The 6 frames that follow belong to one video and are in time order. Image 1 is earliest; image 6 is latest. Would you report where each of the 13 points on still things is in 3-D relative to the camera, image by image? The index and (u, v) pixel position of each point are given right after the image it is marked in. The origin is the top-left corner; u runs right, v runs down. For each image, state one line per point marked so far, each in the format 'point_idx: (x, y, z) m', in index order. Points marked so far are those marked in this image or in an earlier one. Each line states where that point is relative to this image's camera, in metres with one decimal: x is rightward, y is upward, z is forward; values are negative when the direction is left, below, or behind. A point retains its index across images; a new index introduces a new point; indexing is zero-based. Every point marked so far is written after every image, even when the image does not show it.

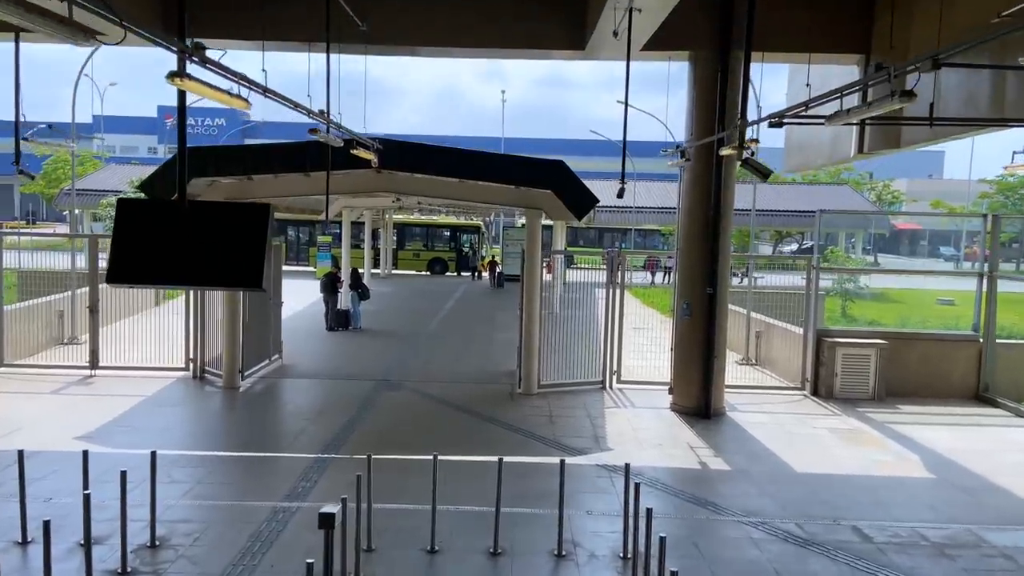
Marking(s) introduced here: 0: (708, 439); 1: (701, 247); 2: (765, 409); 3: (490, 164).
0: (+2.5, -1.9, +10.5) m
1: (+2.6, +0.6, +11.3) m
2: (+3.8, -1.8, +12.3) m
3: (-0.3, +1.7, +11.3) m
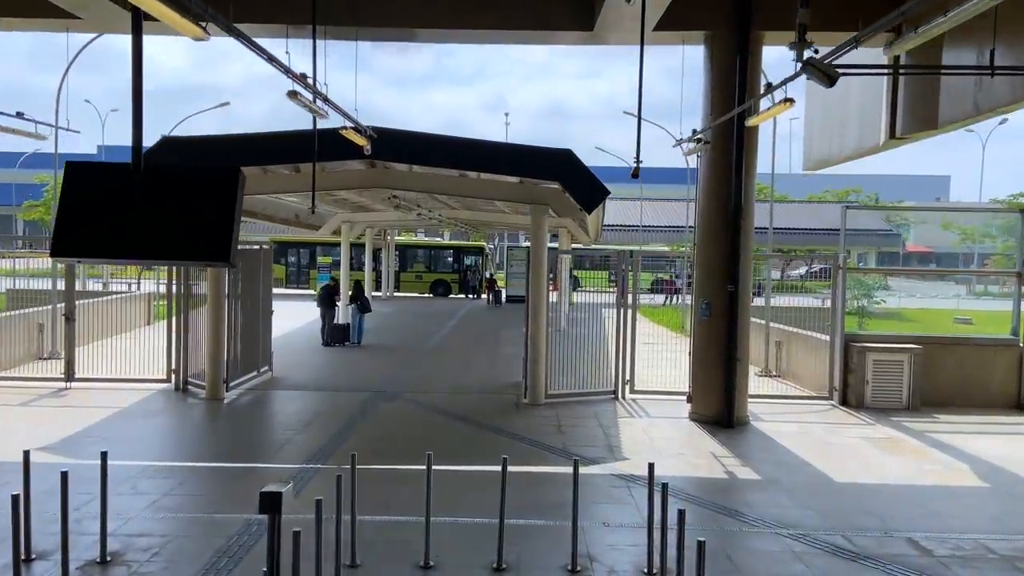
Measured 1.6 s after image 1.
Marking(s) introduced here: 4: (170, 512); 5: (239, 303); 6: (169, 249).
0: (+2.6, -1.9, +9.6) m
1: (+2.7, +0.6, +10.5) m
2: (+3.9, -1.8, +11.3) m
3: (-0.3, +1.7, +10.5) m
4: (-3.0, -1.9, +7.0) m
5: (-4.3, -0.2, +12.9) m
6: (-2.5, +0.3, +5.8) m
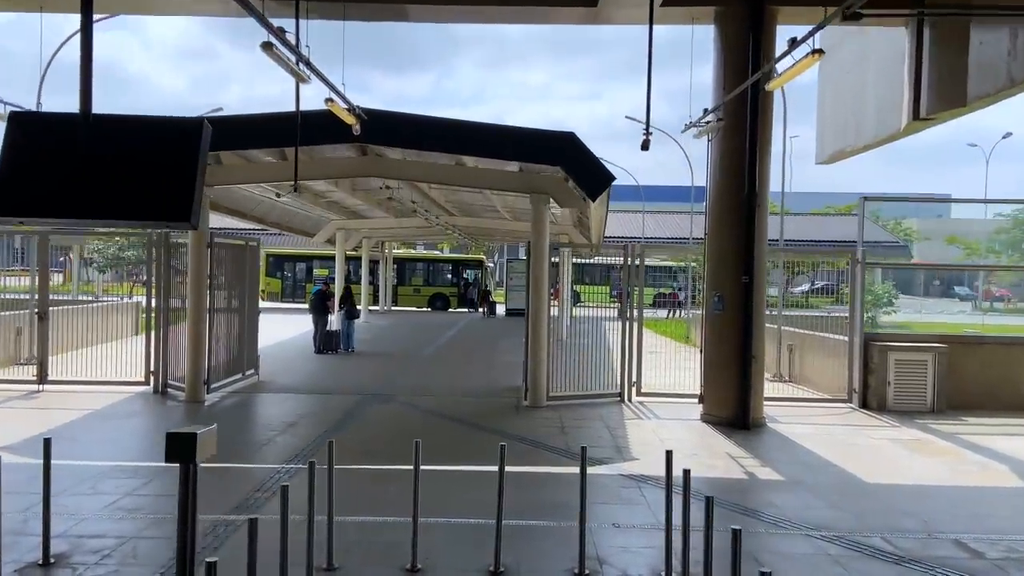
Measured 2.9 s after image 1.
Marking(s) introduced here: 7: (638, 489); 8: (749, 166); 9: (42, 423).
0: (+2.6, -1.8, +8.9) m
1: (+2.7, +0.7, +9.8) m
2: (+3.9, -1.7, +10.6) m
3: (-0.3, +1.8, +9.9) m
4: (-3.0, -1.7, +6.3) m
5: (-4.3, -0.2, +12.2) m
6: (-2.5, +0.5, +5.1) m
7: (+1.1, -1.8, +7.2) m
8: (+2.8, +1.5, +9.7) m
9: (-5.6, -1.6, +9.8) m
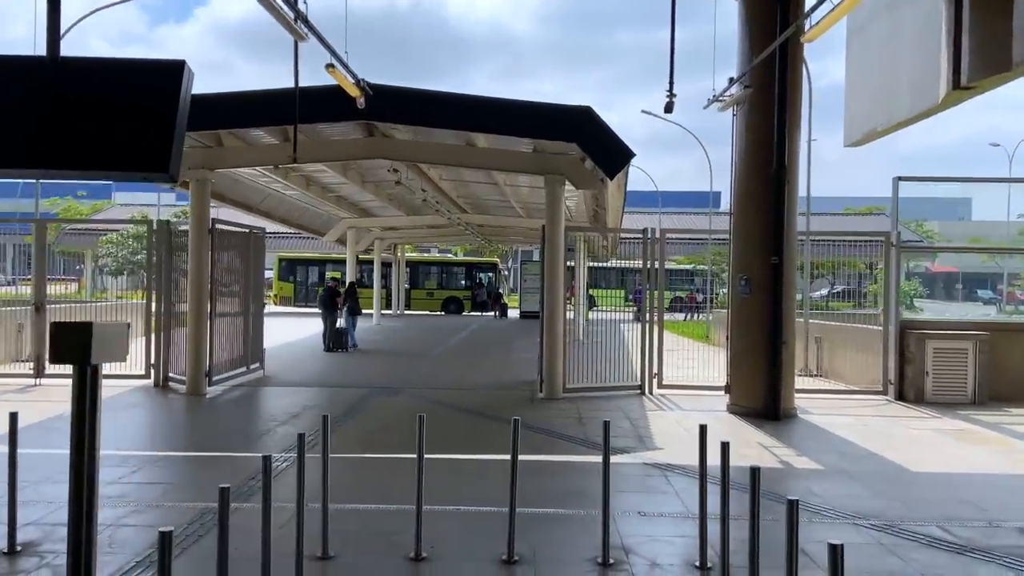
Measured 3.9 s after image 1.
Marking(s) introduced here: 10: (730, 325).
0: (+2.8, -1.5, +8.3) m
1: (+2.8, +0.9, +9.3) m
2: (+4.1, -1.5, +10.0) m
3: (-0.1, +2.0, +9.4) m
4: (-2.9, -1.5, +5.8) m
5: (-4.1, -0.1, +11.8) m
6: (-2.4, +0.8, +4.6) m
7: (+1.2, -1.5, +6.6) m
8: (+3.0, +1.7, +9.1) m
9: (-5.5, -1.5, +9.3) m
10: (+2.6, -0.4, +9.6) m
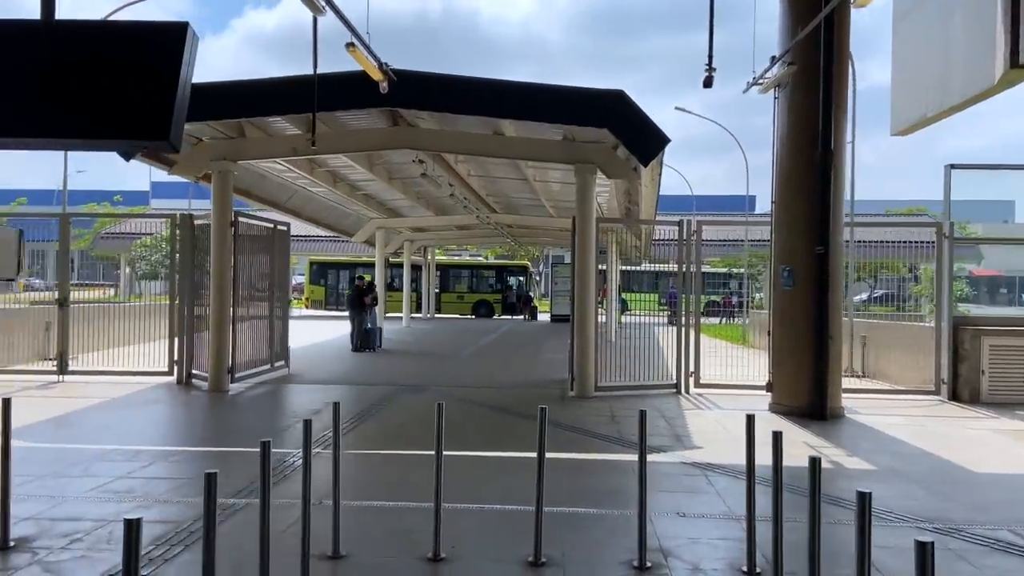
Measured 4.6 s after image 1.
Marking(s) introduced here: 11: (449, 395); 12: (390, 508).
0: (+3.0, -1.4, +7.8) m
1: (+3.2, +1.0, +8.8) m
2: (+4.4, -1.4, +9.4) m
3: (+0.2, +2.1, +9.0) m
4: (-2.7, -1.4, +5.5) m
5: (-3.7, 0.0, +11.5) m
6: (-2.3, +0.9, +4.3) m
7: (+1.5, -1.4, +6.2) m
8: (+3.3, +1.8, +8.6) m
9: (-5.1, -1.4, +9.1) m
10: (+2.9, -0.4, +9.1) m
11: (-0.8, -1.4, +10.3) m
12: (-0.8, -1.5, +5.3) m
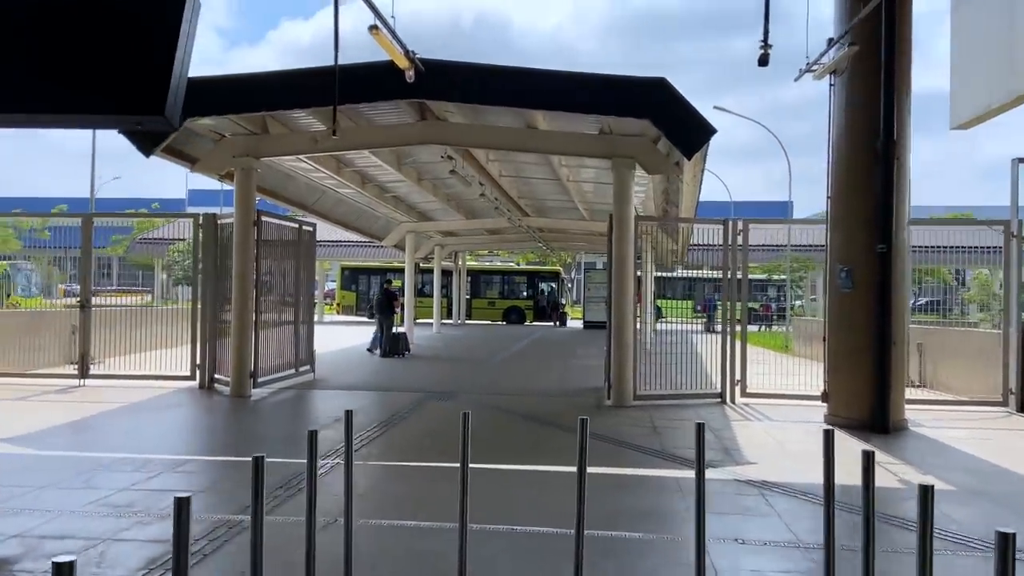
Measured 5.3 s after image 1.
0: (+3.3, -1.4, +7.1) m
1: (+3.5, +1.0, +8.1) m
2: (+4.8, -1.5, +8.7) m
3: (+0.6, +2.1, +8.5) m
4: (-2.5, -1.4, +5.0) m
5: (-3.2, 0.0, +11.1) m
6: (-2.1, +0.9, +3.9) m
7: (+1.7, -1.4, +5.5) m
8: (+3.6, +1.7, +7.9) m
9: (-4.8, -1.4, +8.8) m
10: (+3.3, -0.4, +8.5) m
11: (-0.4, -1.4, +9.7) m
12: (-0.6, -1.4, +4.8) m
